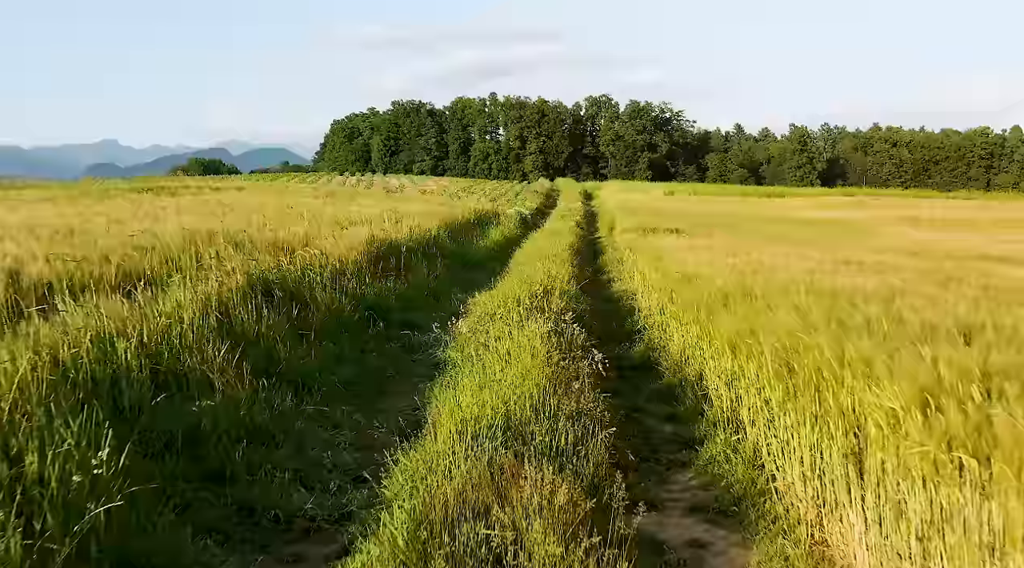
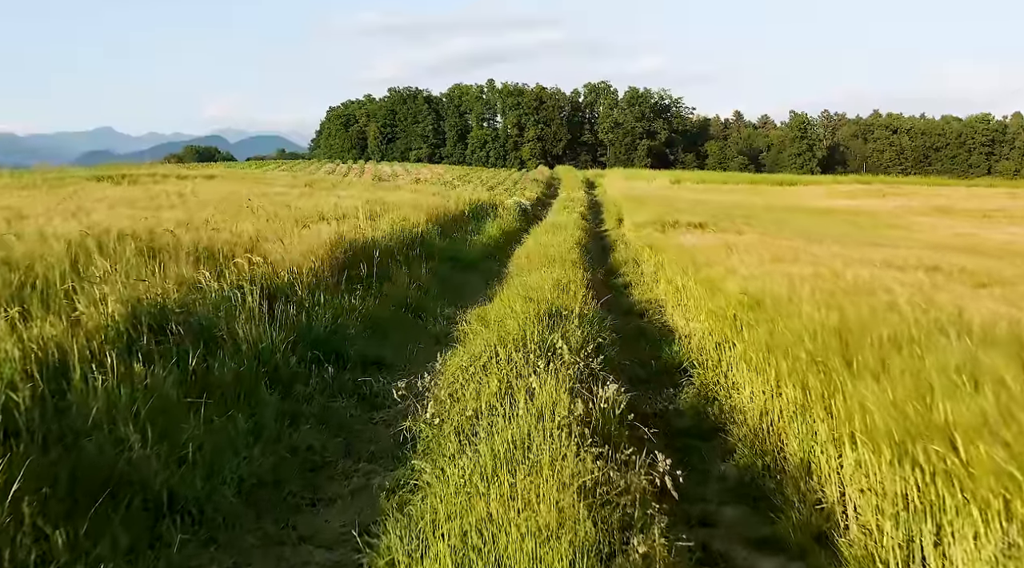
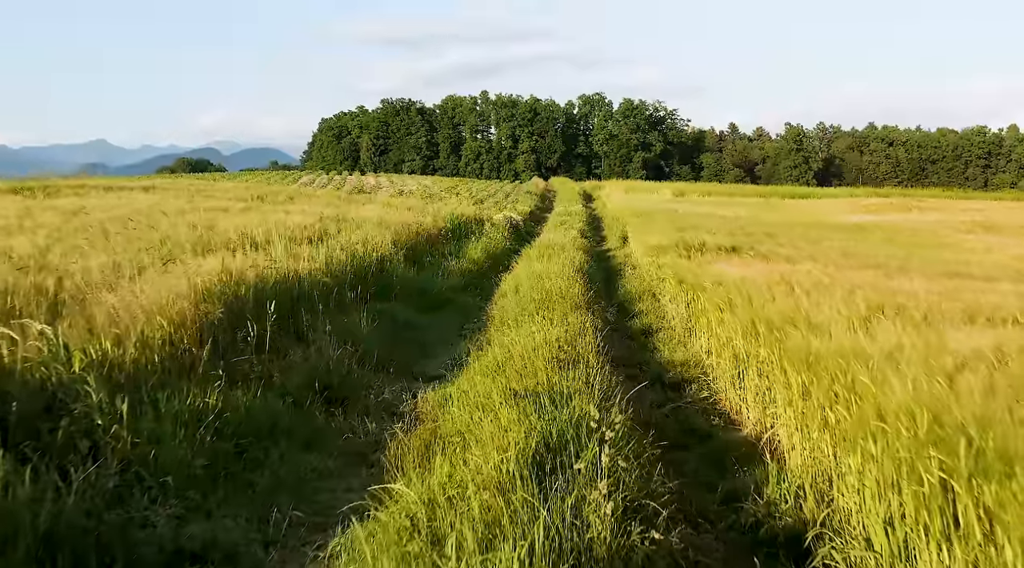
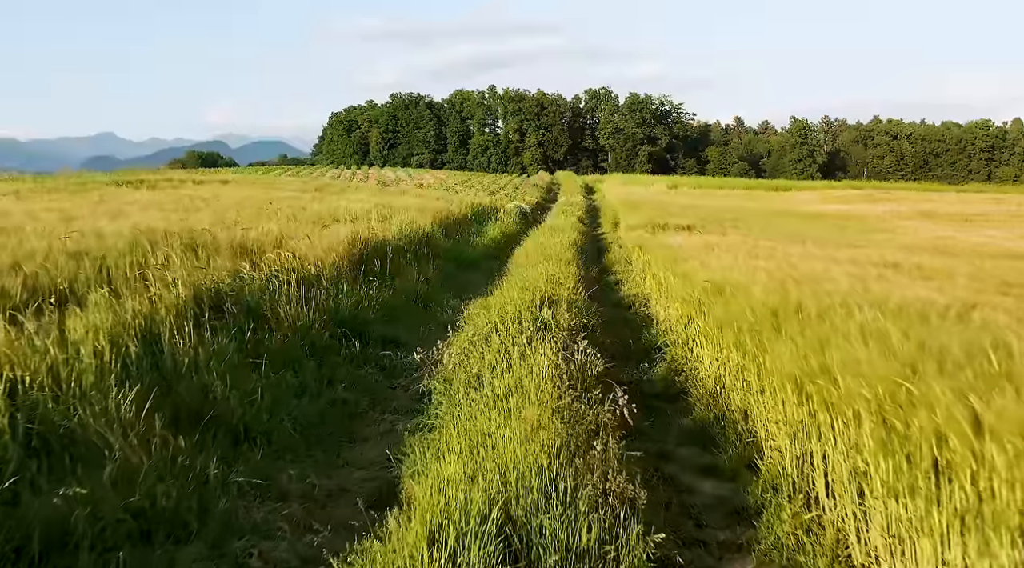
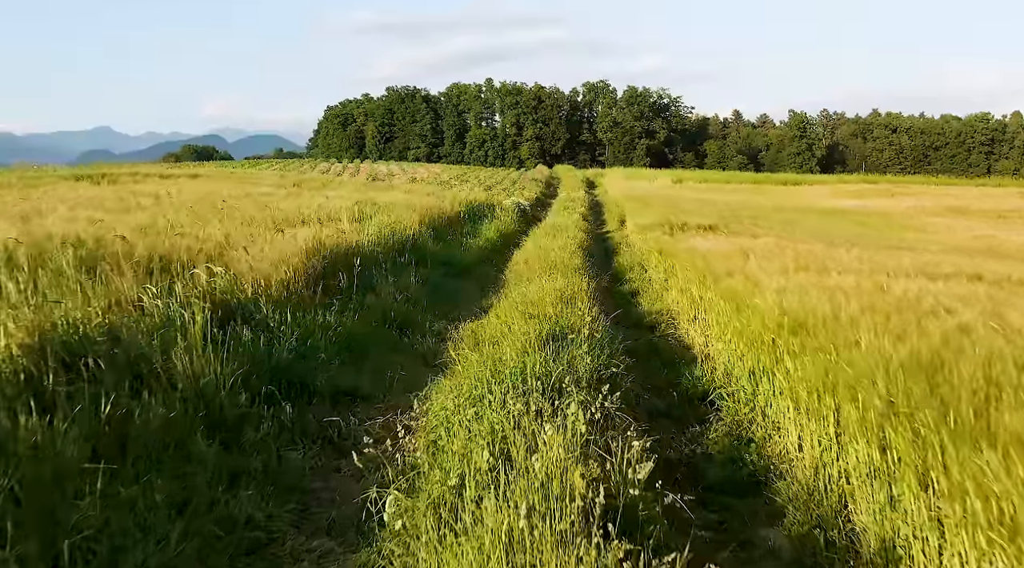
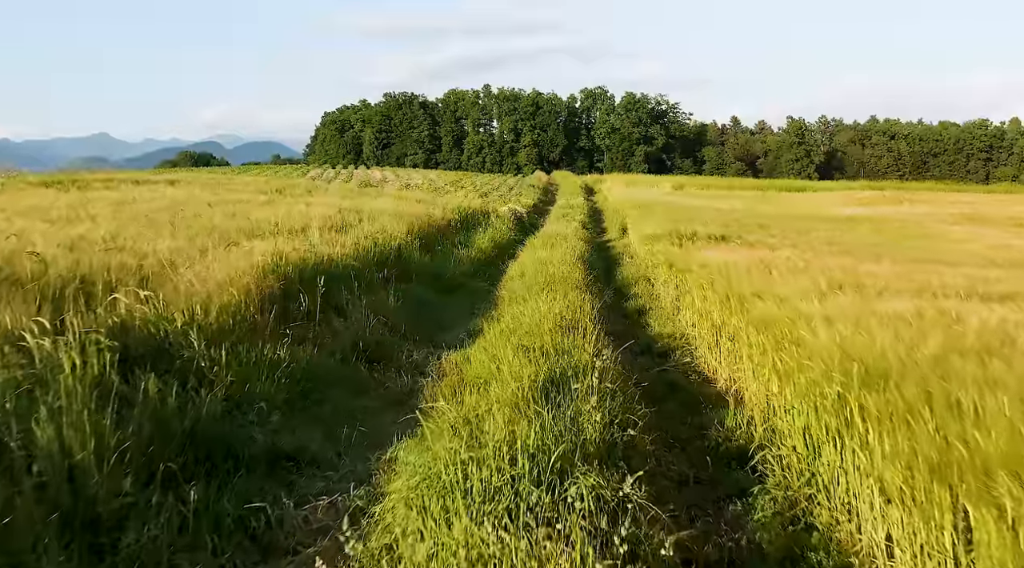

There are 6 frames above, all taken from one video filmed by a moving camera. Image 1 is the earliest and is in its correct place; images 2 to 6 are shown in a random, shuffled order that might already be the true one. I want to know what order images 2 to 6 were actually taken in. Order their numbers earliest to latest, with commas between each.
4, 2, 5, 6, 3
